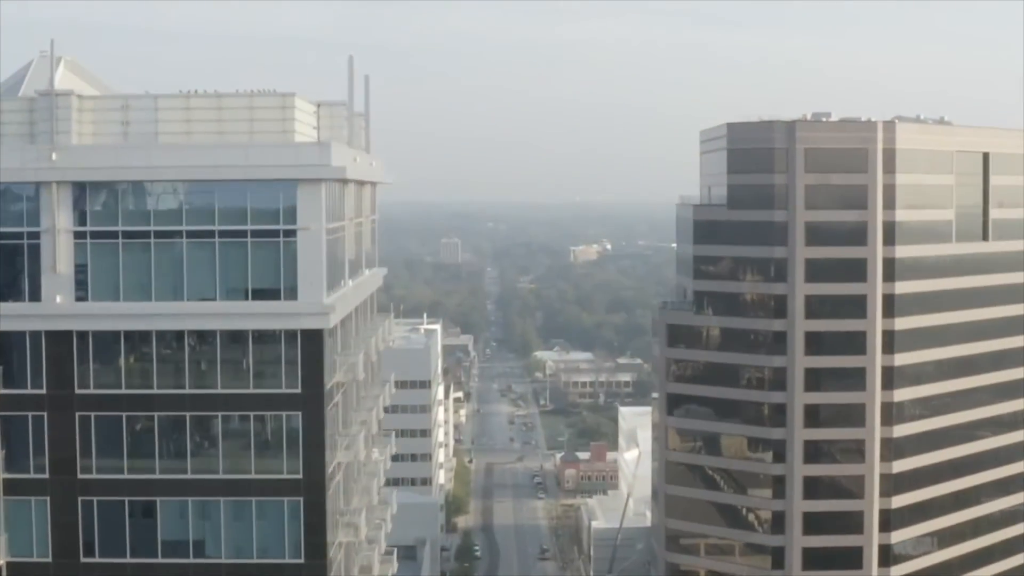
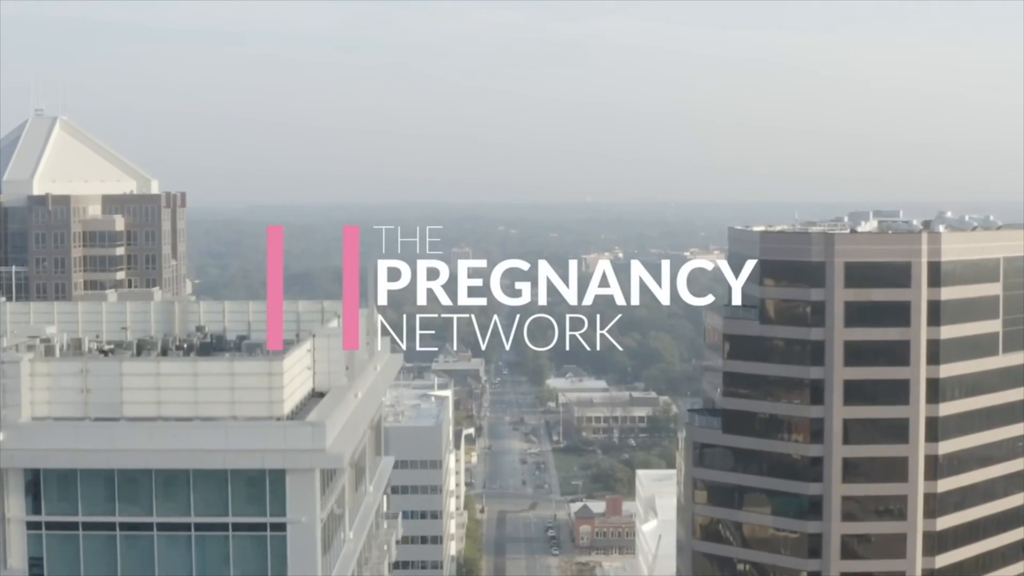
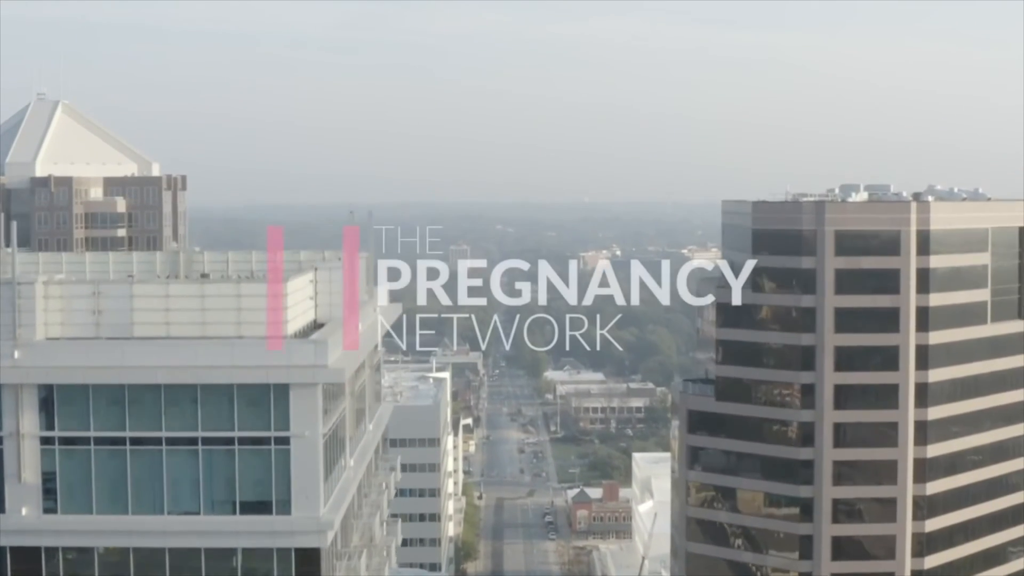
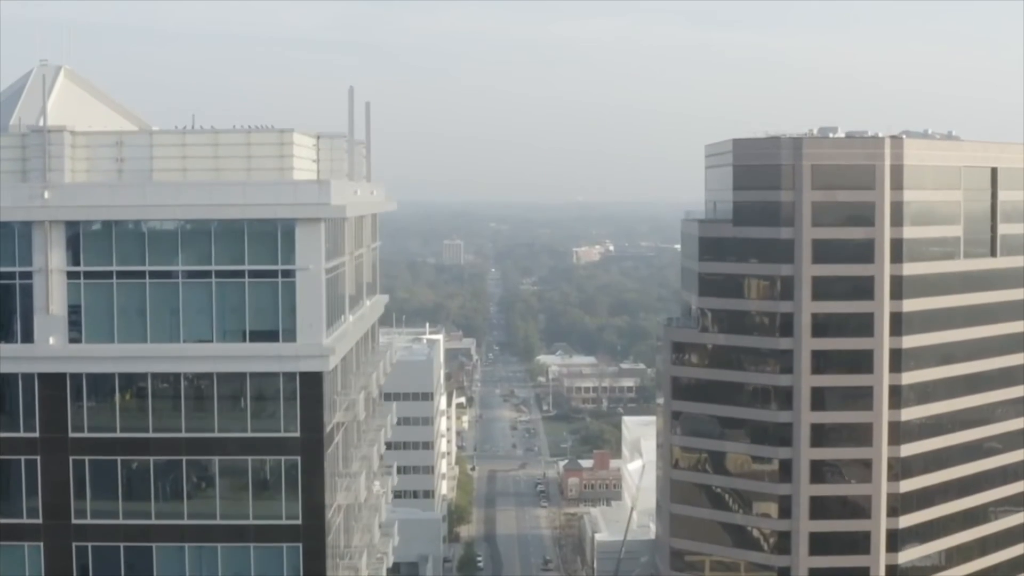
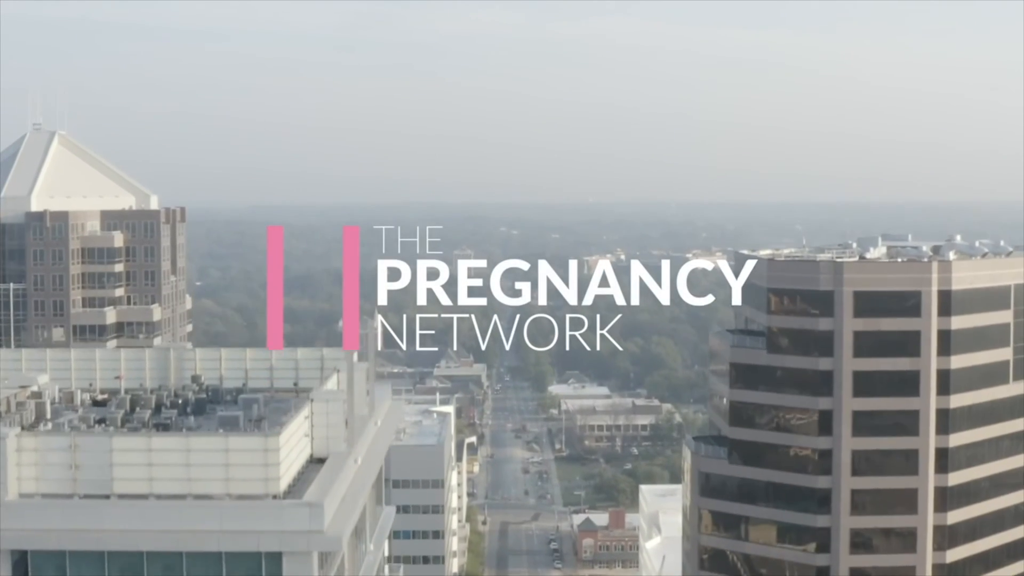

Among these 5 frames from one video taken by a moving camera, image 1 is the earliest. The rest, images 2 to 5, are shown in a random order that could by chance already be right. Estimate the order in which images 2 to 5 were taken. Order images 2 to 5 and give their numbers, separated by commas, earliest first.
4, 3, 2, 5
